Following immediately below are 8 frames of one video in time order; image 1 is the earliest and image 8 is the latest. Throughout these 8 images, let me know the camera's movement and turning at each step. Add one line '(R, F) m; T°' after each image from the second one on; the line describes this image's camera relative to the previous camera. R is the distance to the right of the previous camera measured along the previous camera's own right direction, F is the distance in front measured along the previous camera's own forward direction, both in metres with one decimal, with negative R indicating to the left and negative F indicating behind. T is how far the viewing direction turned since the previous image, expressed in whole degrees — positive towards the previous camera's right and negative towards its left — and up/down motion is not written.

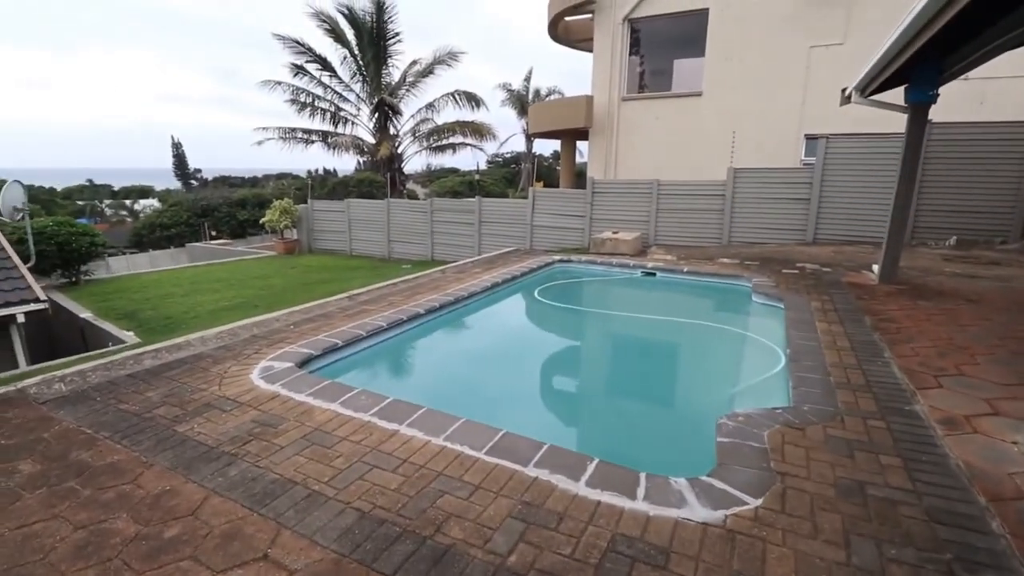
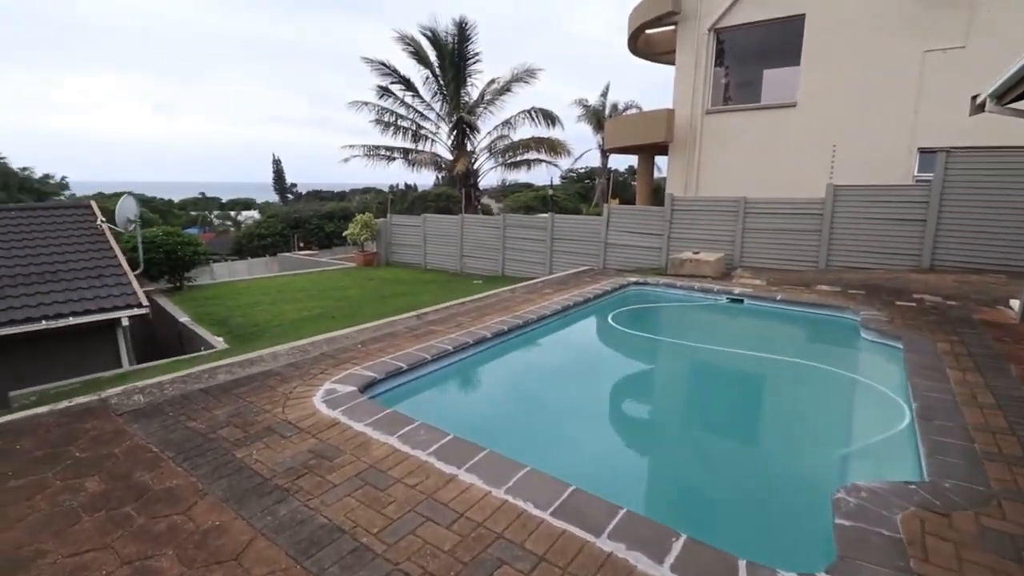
(0.0, +0.3) m; -8°
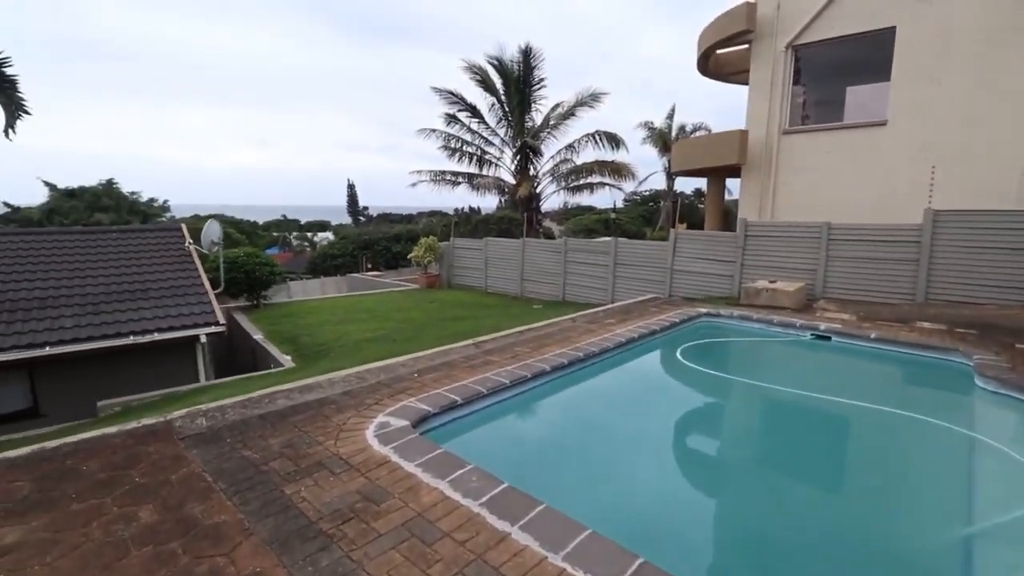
(0.0, +0.2) m; -7°
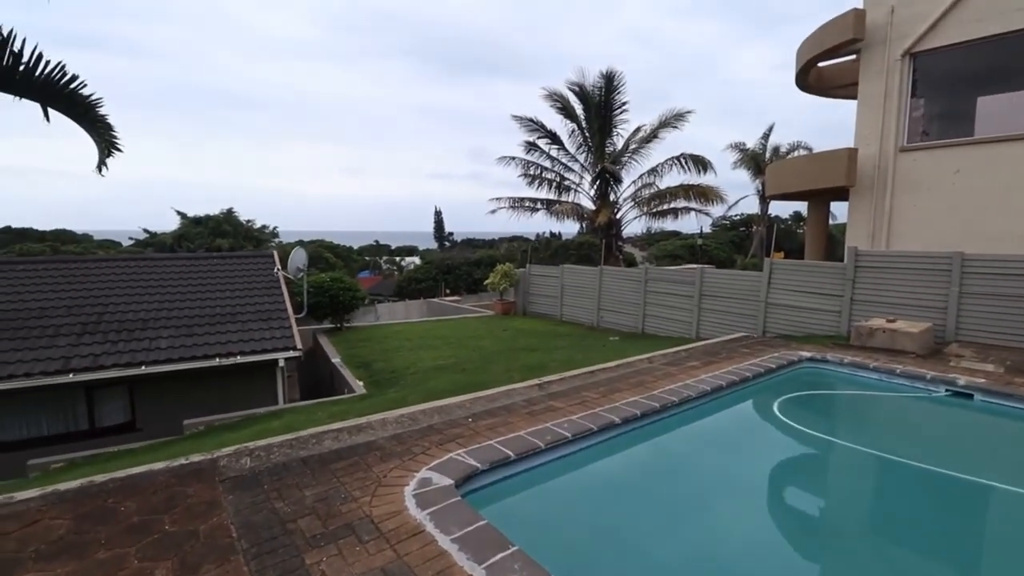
(+0.1, +0.4) m; -9°
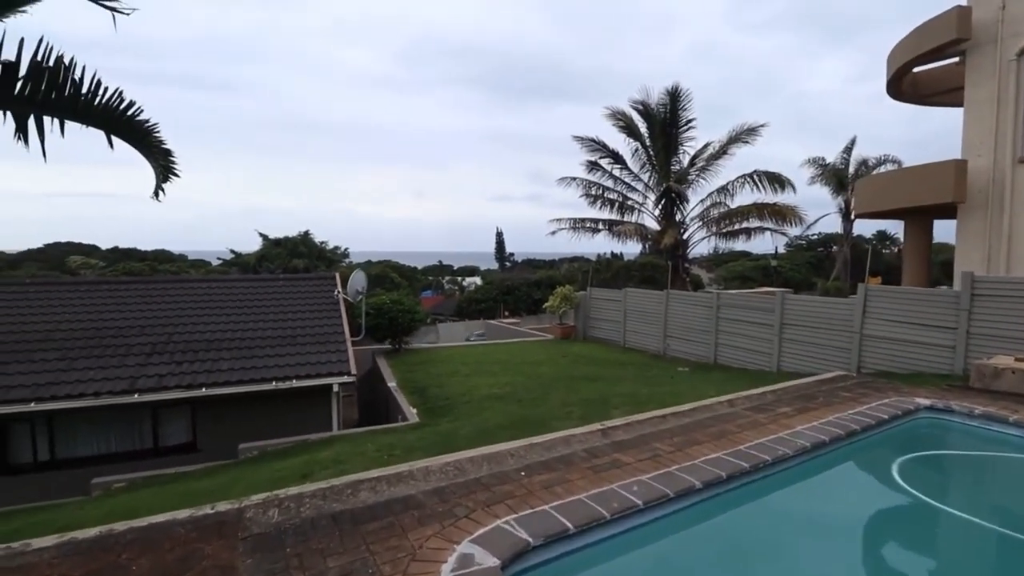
(0.0, +0.5) m; -7°
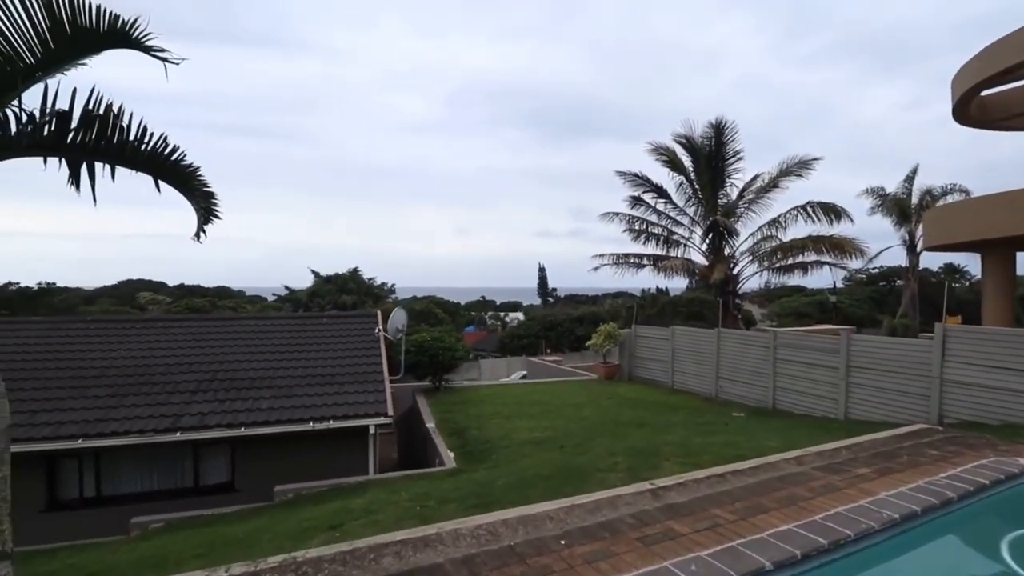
(0.0, +0.3) m; -5°
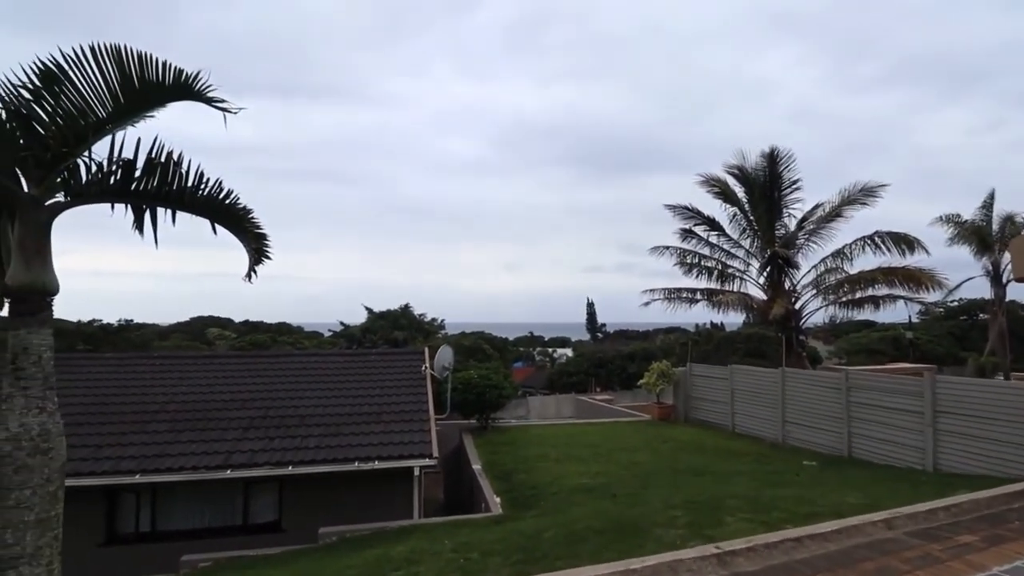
(0.0, +0.2) m; -5°
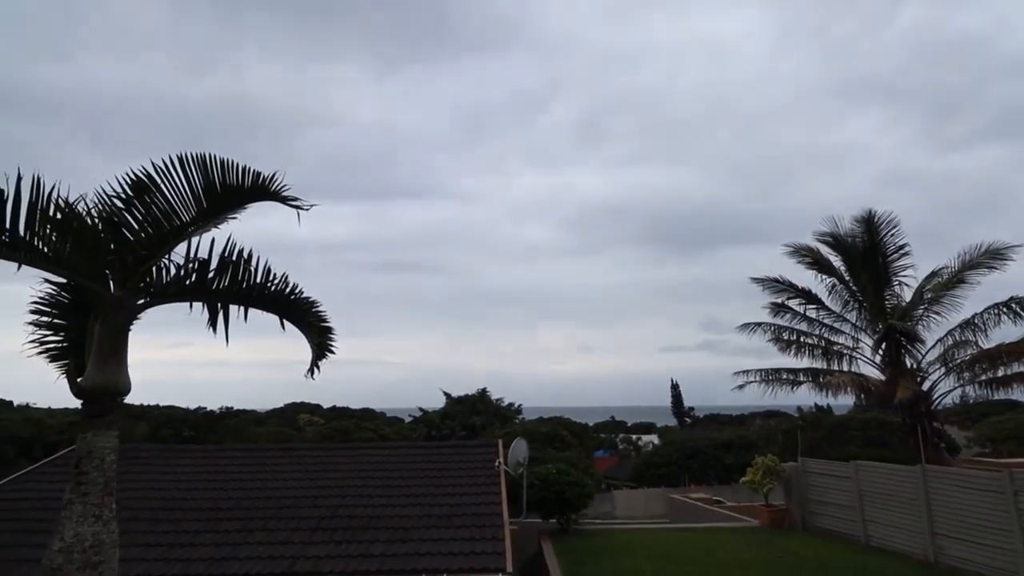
(0.0, +0.5) m; -9°
